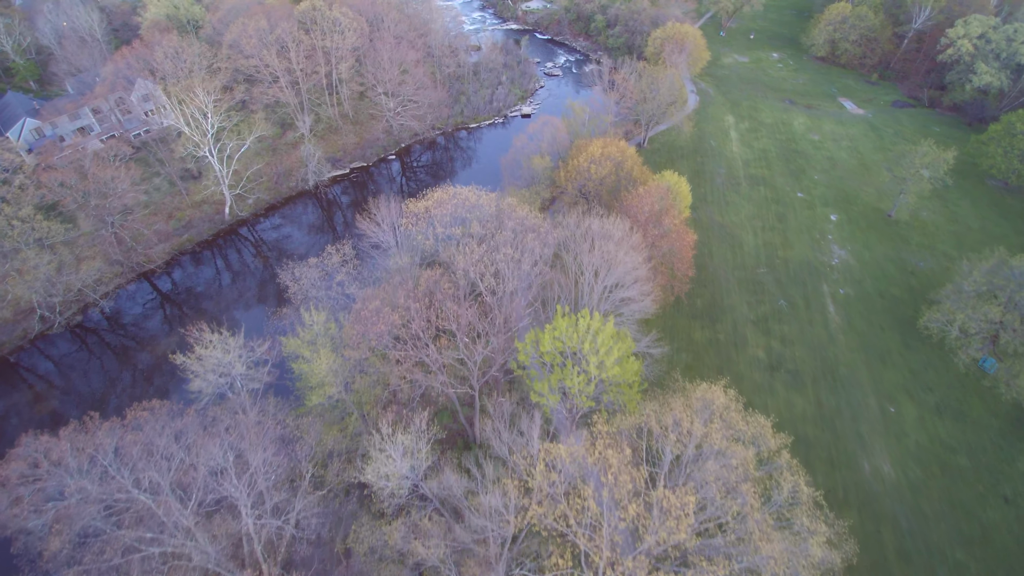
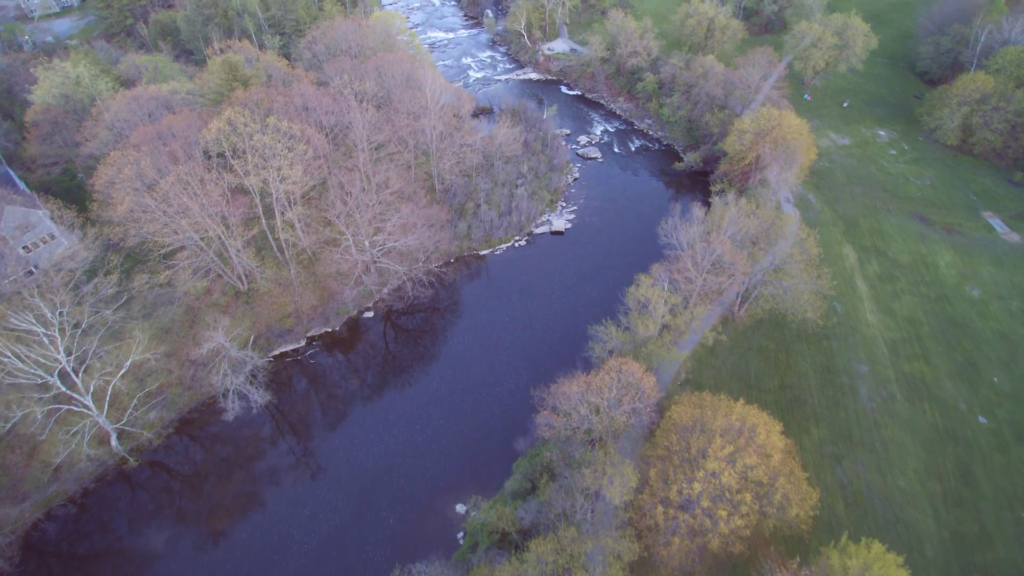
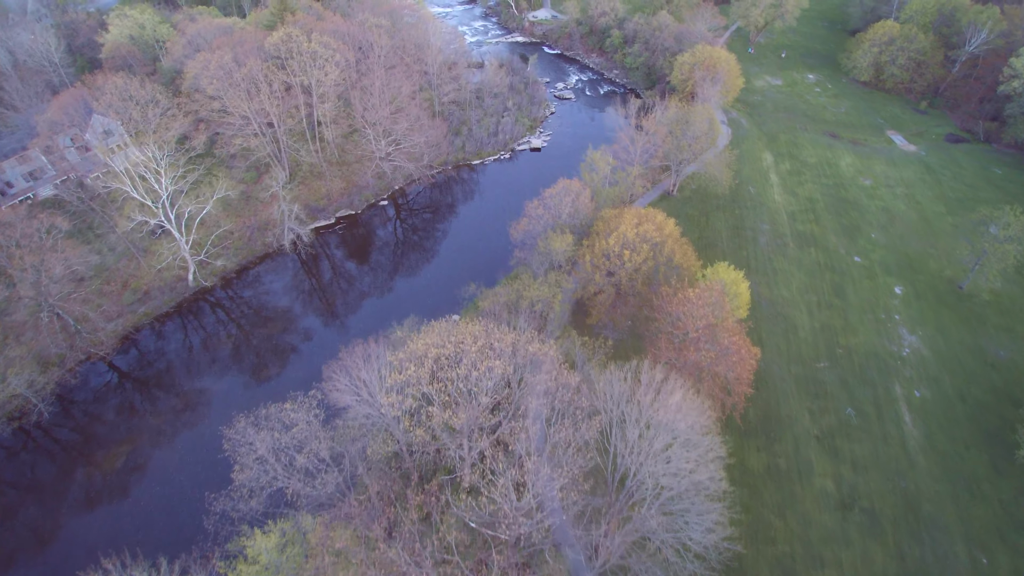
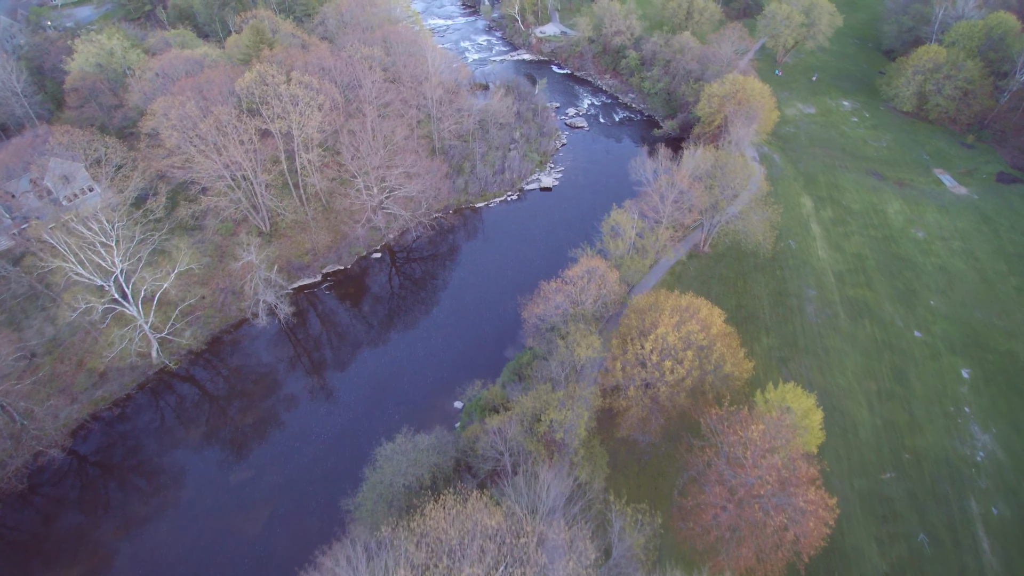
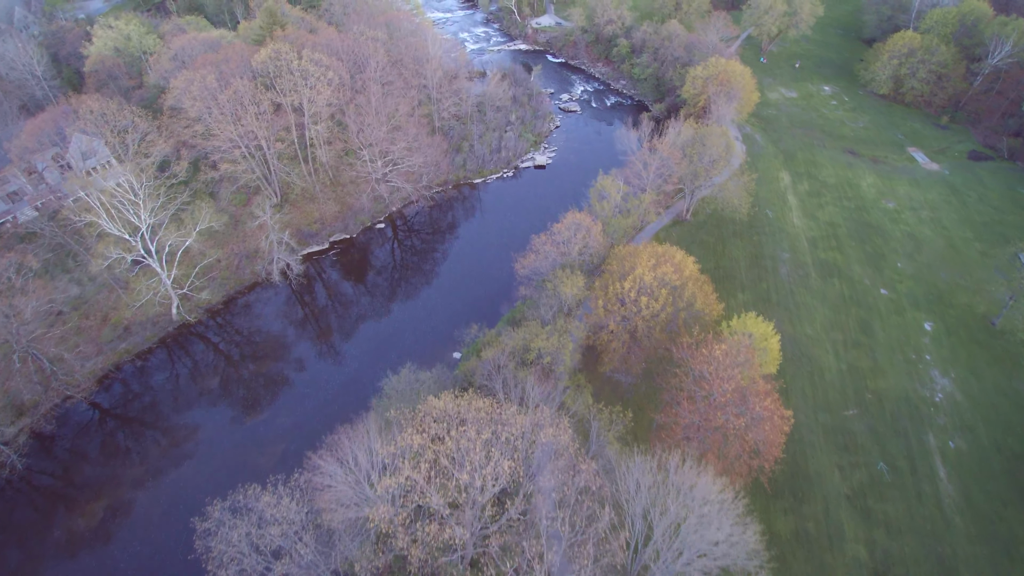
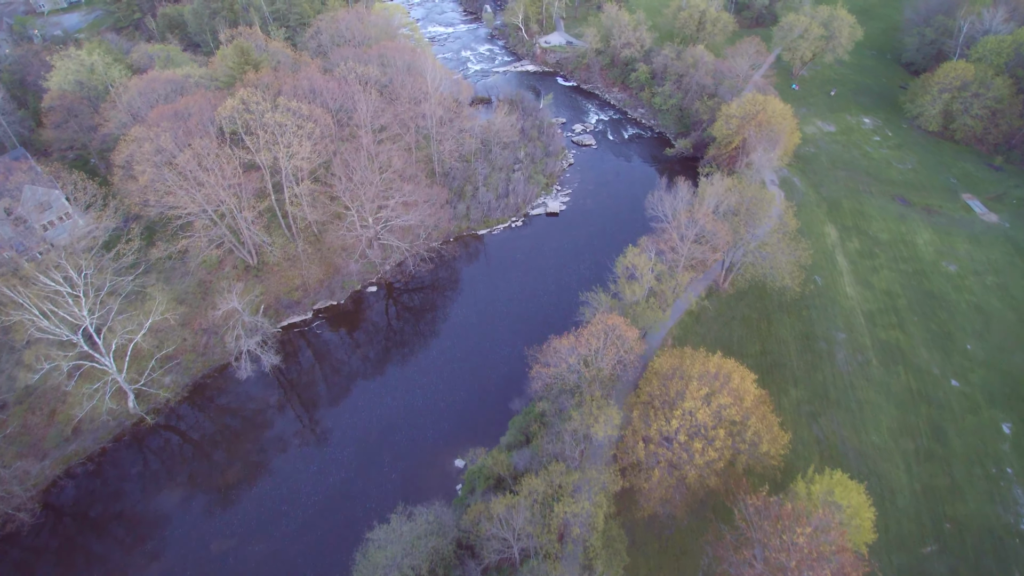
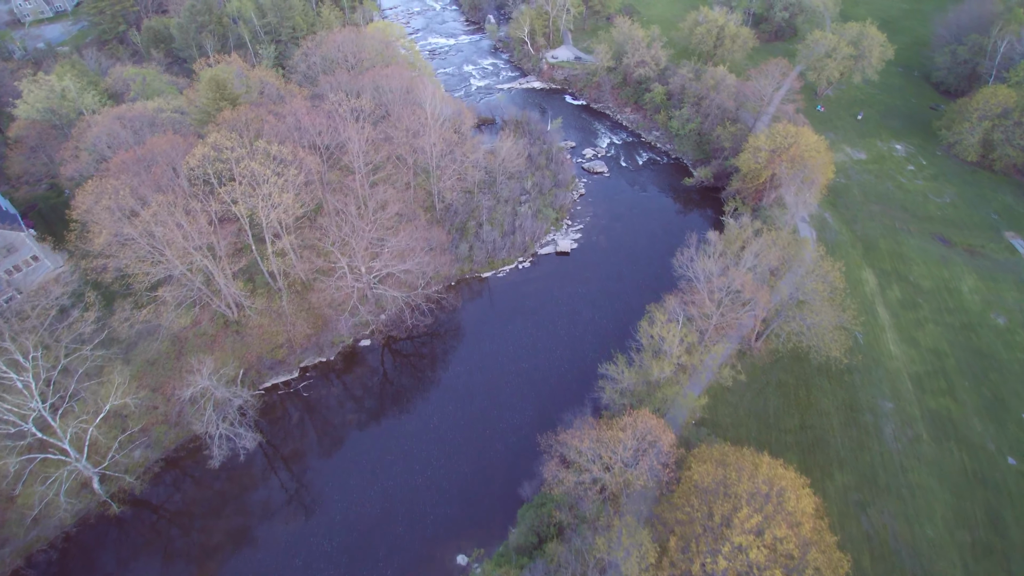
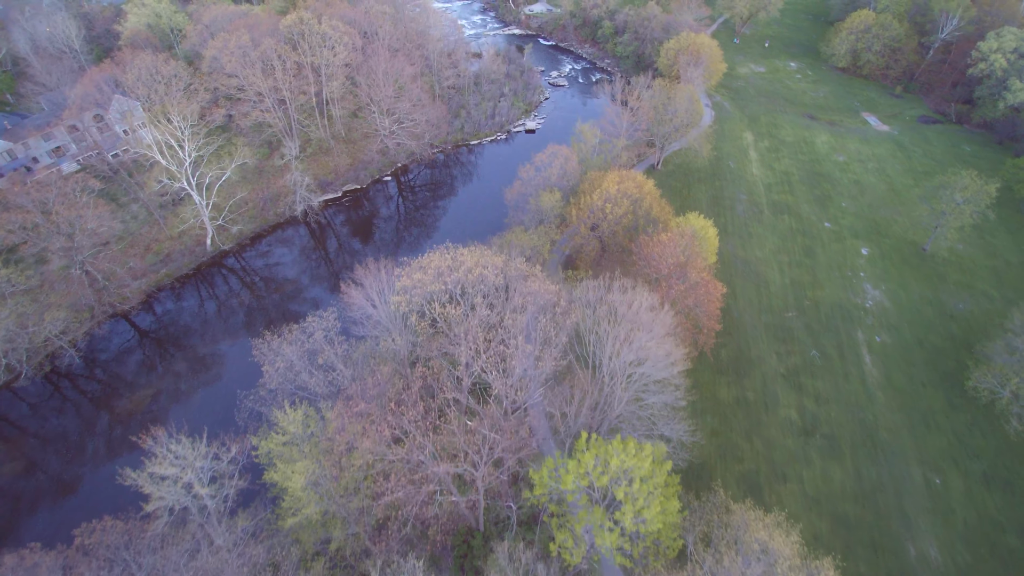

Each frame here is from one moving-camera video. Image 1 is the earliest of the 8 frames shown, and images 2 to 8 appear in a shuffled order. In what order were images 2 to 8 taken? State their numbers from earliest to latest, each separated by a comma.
8, 3, 5, 4, 6, 2, 7
